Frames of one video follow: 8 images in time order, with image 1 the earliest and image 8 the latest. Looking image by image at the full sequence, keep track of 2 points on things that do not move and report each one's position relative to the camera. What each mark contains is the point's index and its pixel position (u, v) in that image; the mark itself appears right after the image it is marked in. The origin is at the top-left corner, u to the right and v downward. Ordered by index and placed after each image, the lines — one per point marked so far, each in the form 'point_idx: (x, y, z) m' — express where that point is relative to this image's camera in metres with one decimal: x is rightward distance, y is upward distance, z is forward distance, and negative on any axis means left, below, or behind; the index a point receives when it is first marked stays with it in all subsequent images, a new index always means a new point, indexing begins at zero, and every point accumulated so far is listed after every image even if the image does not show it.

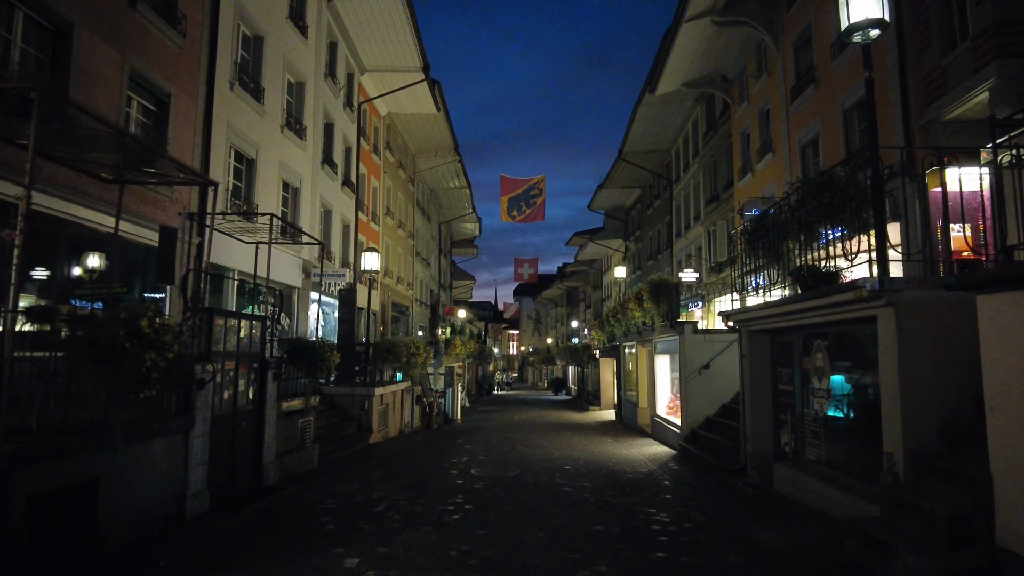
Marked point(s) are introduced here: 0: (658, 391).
0: (+3.6, -2.5, +15.8) m
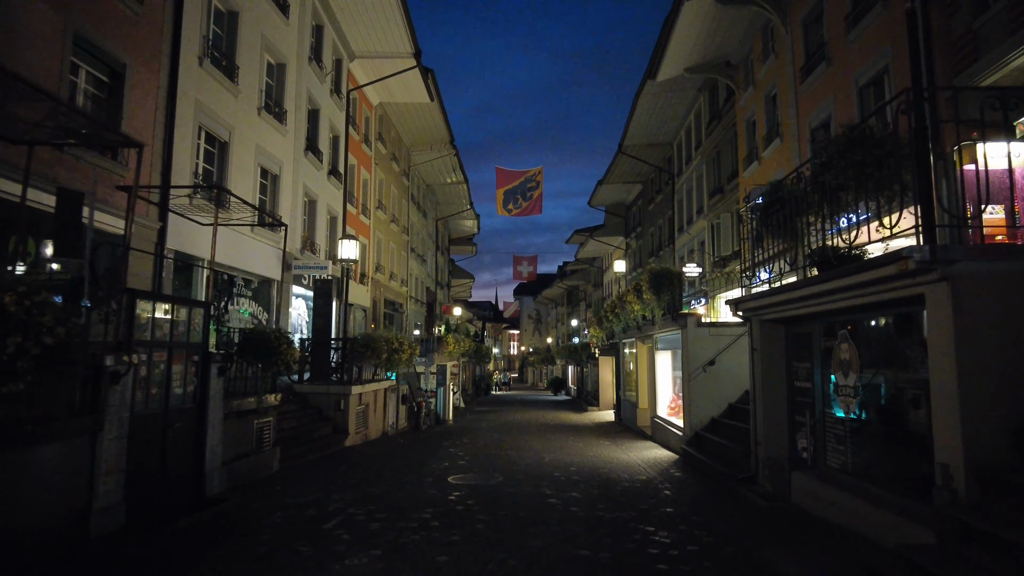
0: (+3.3, -2.3, +14.8) m
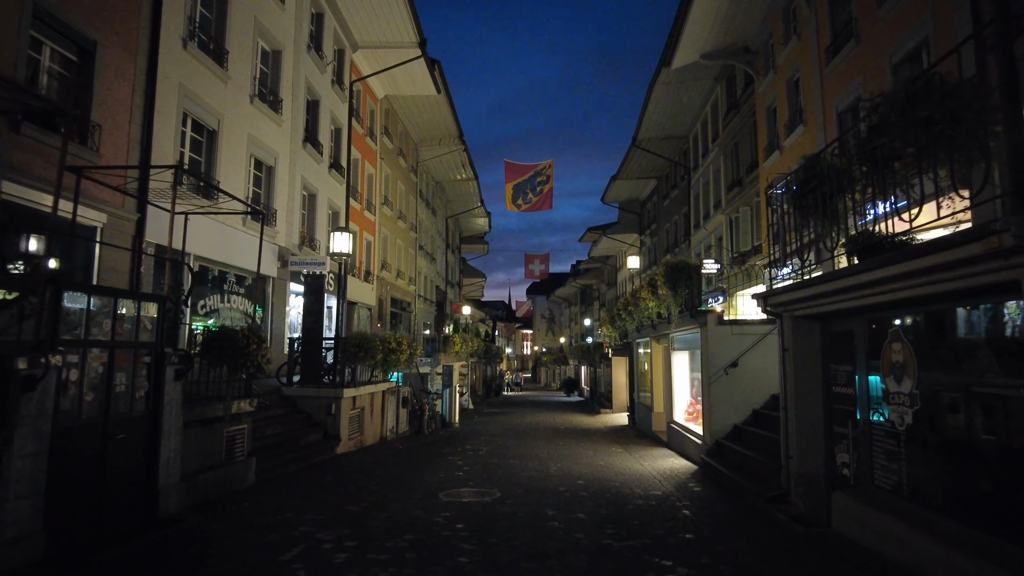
0: (+3.5, -2.2, +13.7) m
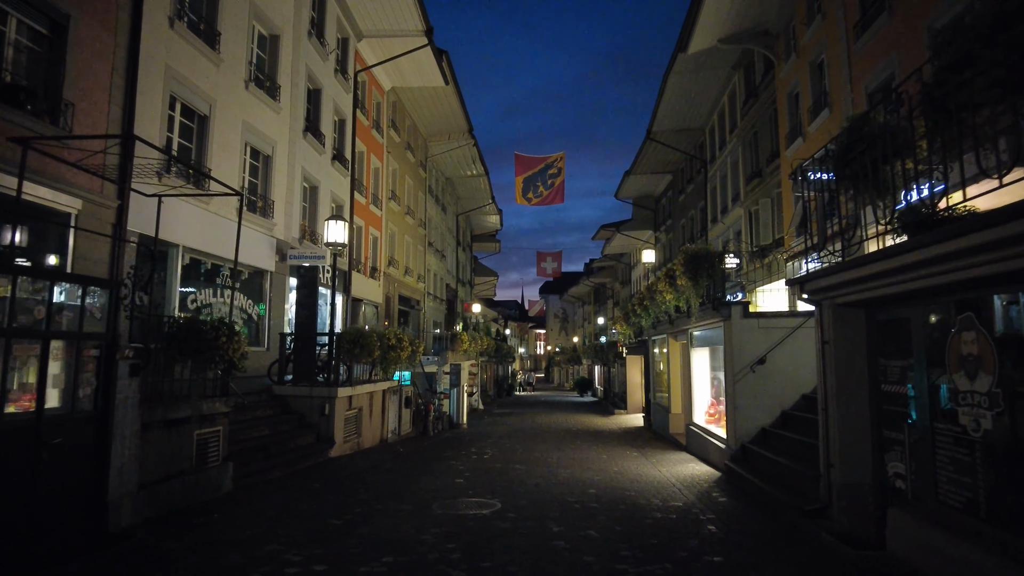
0: (+3.6, -2.1, +12.8) m
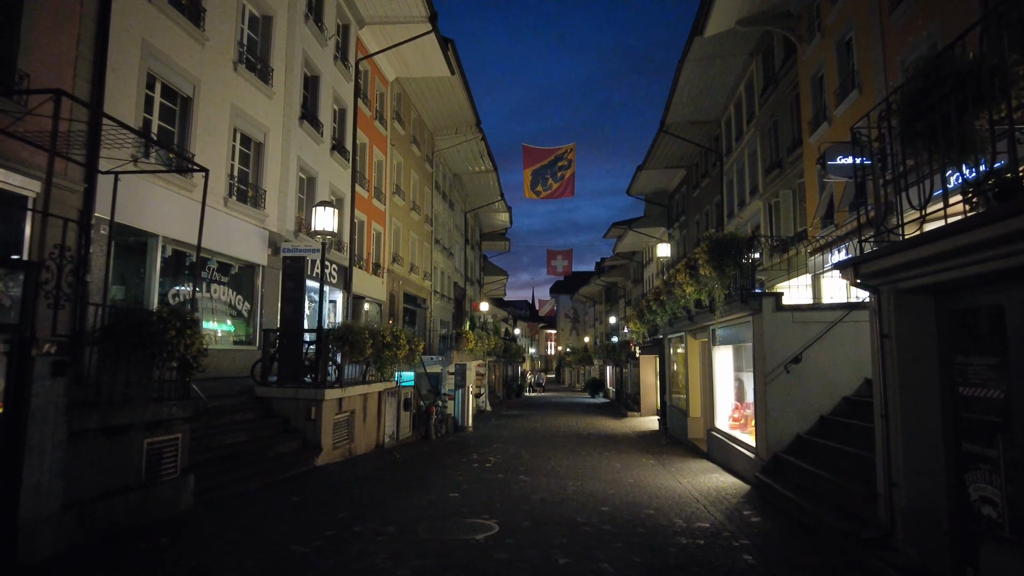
0: (+3.7, -2.0, +11.7) m
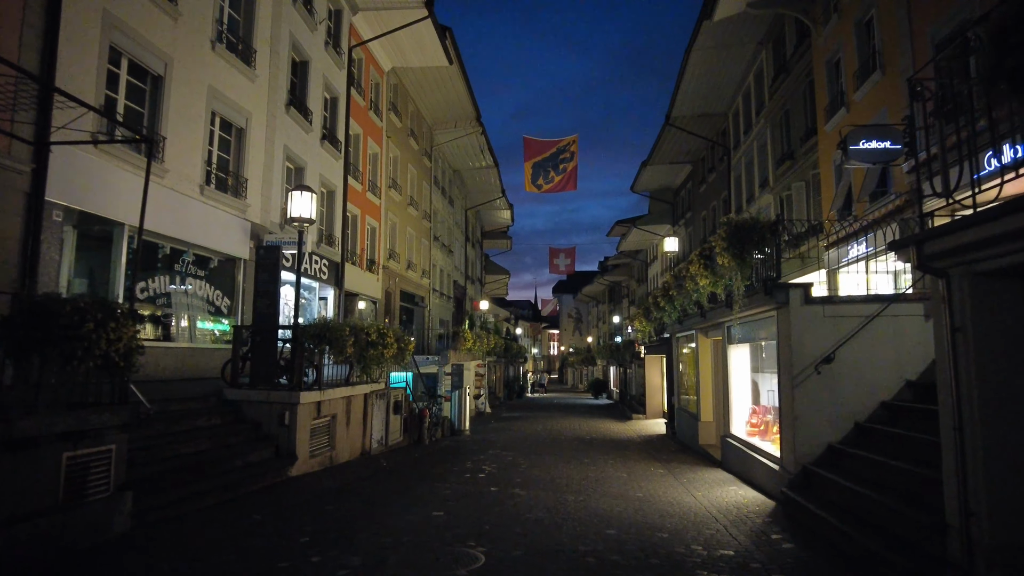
0: (+3.6, -1.8, +10.7) m
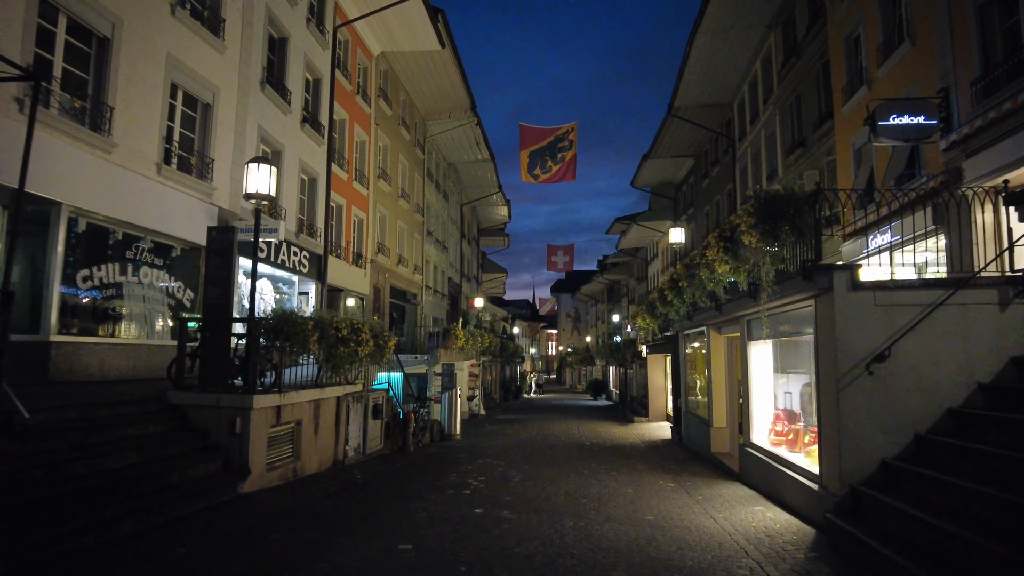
0: (+3.5, -1.7, +9.5) m
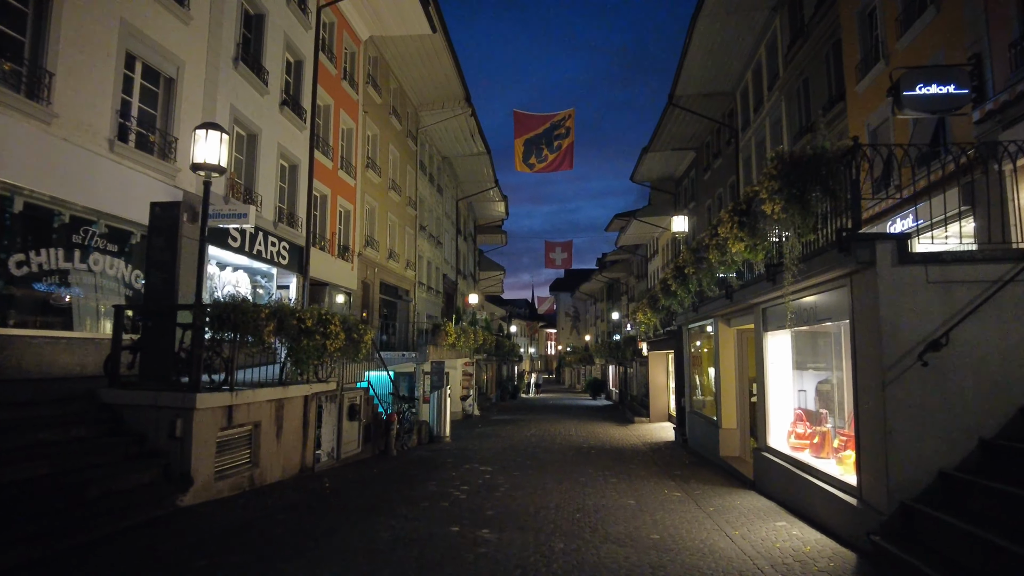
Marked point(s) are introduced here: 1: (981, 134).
0: (+3.3, -1.5, +8.4) m
1: (+7.5, +2.5, +10.4) m
